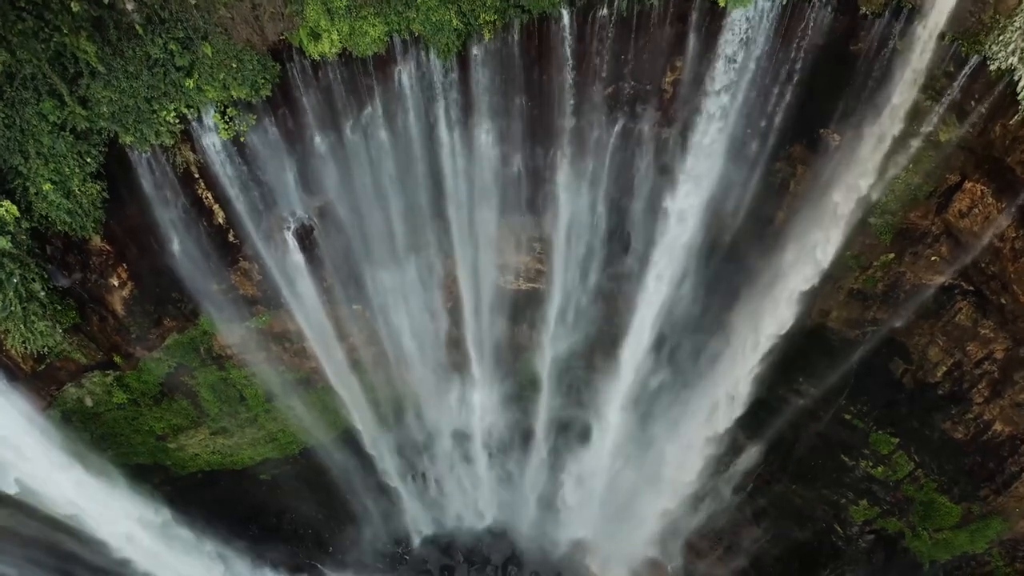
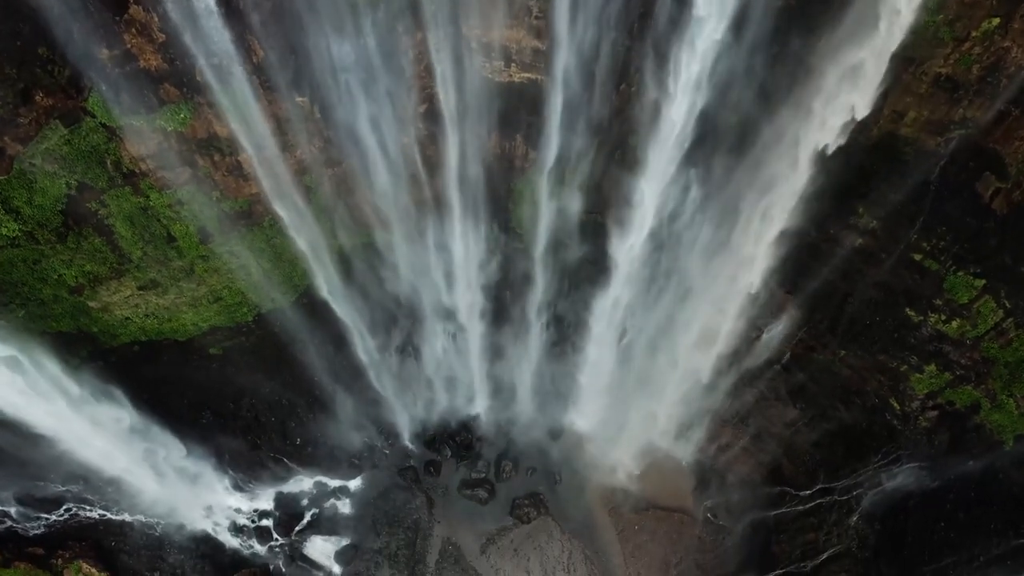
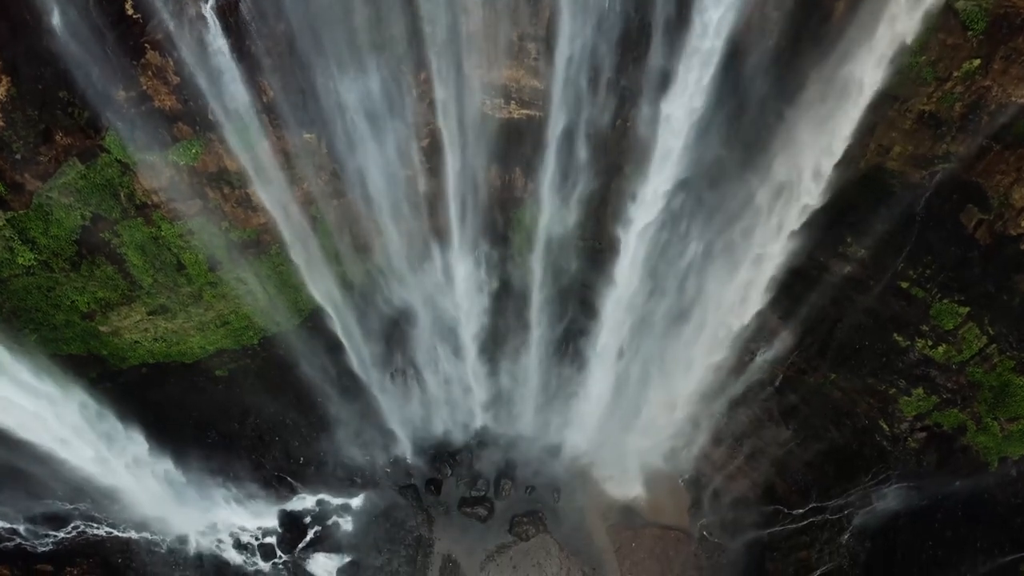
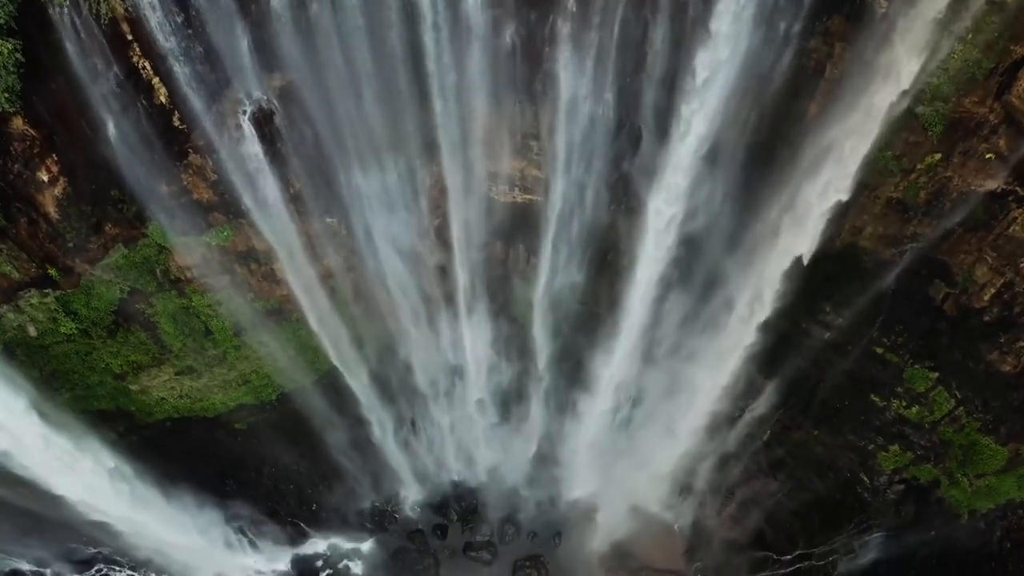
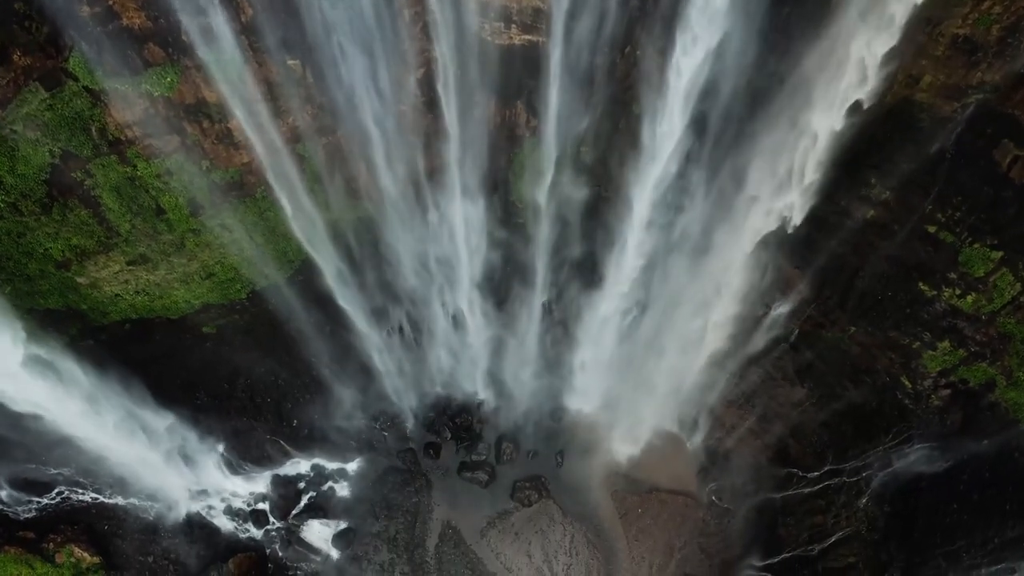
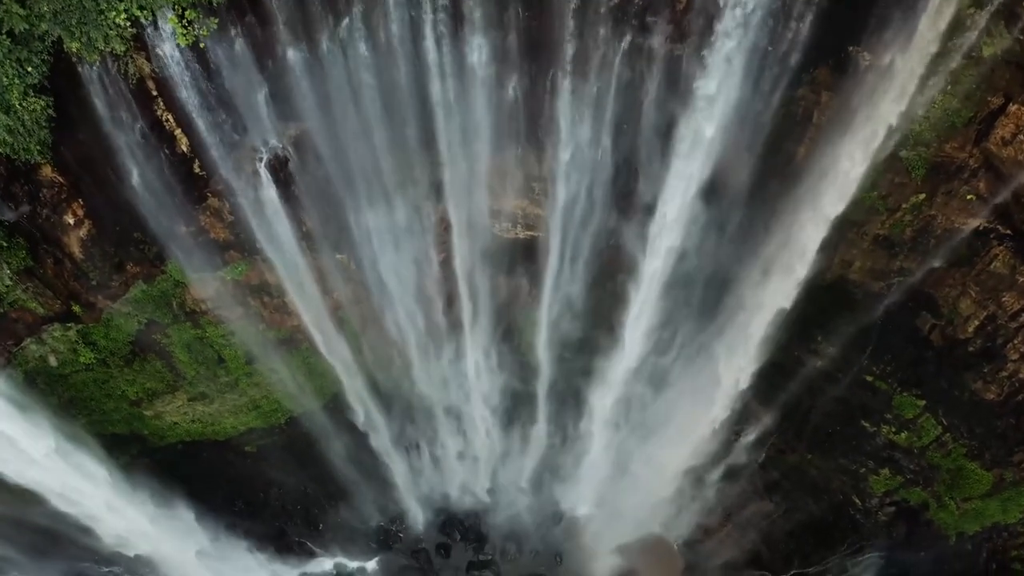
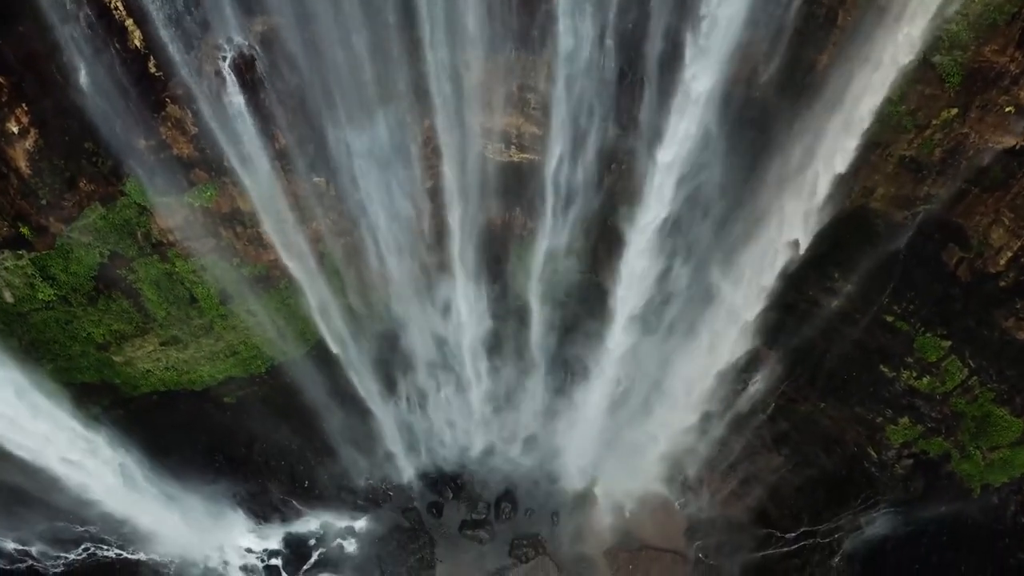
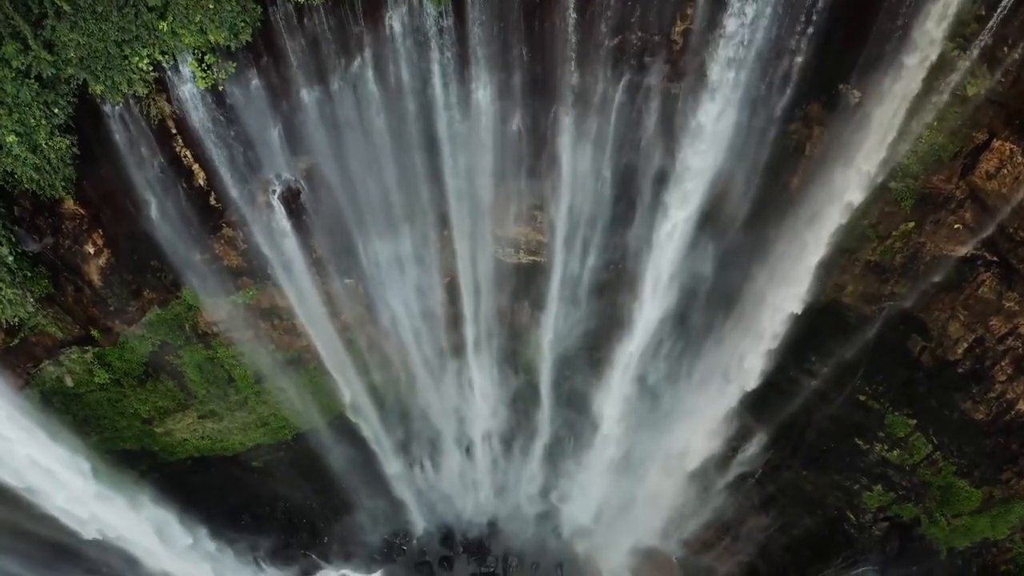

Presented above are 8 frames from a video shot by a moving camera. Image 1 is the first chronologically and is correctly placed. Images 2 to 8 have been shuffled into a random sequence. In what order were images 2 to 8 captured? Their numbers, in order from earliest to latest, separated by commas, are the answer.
8, 6, 4, 7, 3, 2, 5
